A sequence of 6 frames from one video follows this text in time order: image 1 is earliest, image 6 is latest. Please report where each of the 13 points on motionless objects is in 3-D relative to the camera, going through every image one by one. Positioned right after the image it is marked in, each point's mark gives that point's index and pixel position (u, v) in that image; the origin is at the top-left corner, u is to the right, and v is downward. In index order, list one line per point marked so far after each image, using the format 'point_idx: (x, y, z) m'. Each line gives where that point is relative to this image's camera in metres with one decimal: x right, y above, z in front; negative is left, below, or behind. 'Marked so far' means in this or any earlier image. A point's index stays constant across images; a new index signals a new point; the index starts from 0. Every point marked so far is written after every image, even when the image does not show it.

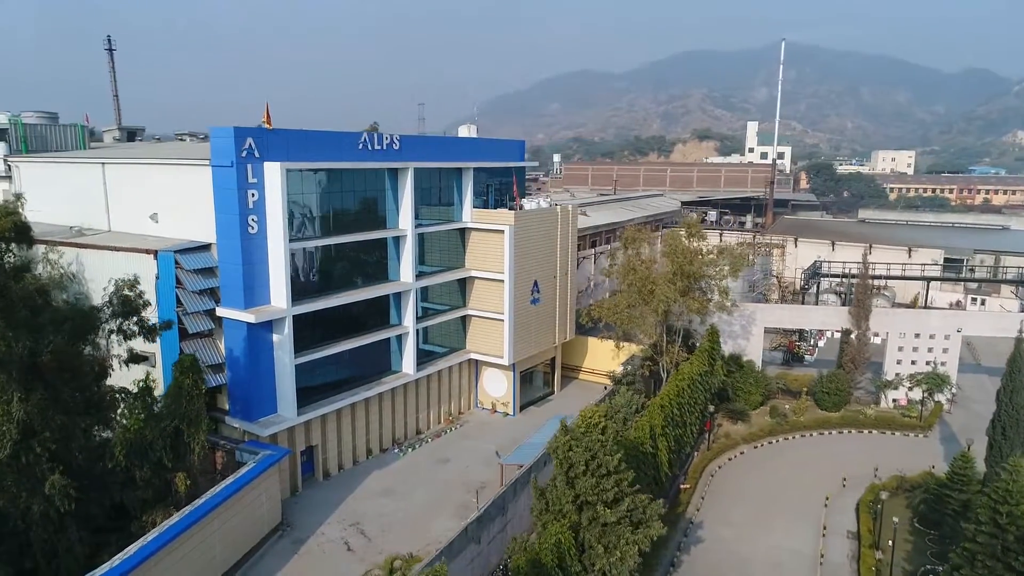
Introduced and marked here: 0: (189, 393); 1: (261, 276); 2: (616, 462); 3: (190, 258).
0: (-7.0, -2.2, +15.4) m
1: (-6.7, +0.3, +18.9) m
2: (+1.9, -3.3, +13.8) m
3: (-8.4, +0.8, +18.7) m
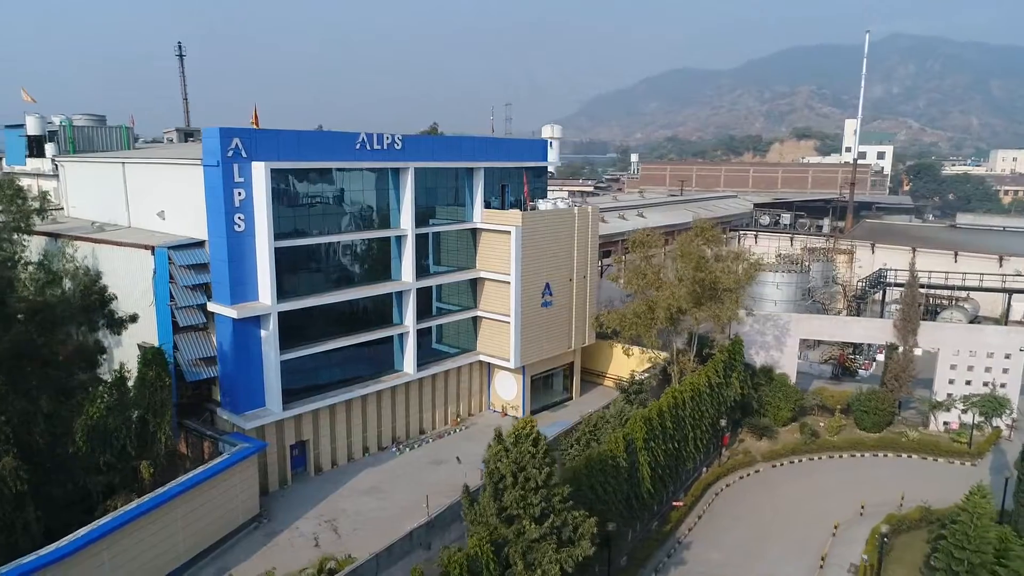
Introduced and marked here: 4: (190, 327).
0: (-8.0, -2.1, +16.0) m
1: (-7.2, +0.4, +19.5) m
2: (+0.6, -3.4, +13.2) m
3: (-8.9, +0.9, +19.5) m
4: (-8.8, -1.1, +19.7) m
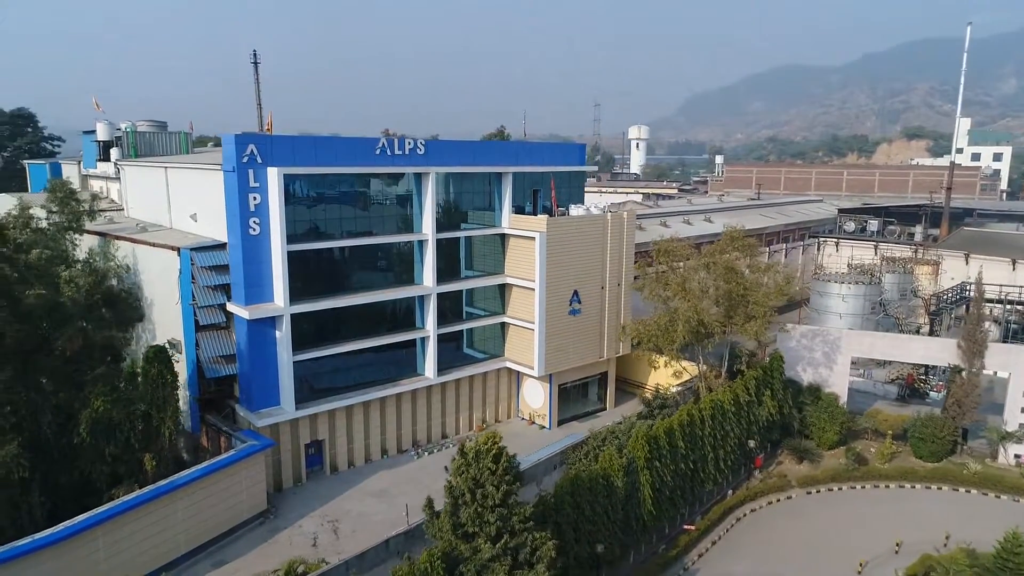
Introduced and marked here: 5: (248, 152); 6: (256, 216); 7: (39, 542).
0: (-8.2, -2.1, +16.7) m
1: (-6.9, +0.4, +20.0) m
2: (-0.2, -3.6, +12.8) m
3: (-8.6, +0.9, +20.3) m
4: (-8.6, -1.1, +20.5) m
5: (-7.0, +3.6, +19.1) m
6: (-7.0, +2.0, +19.6) m
7: (-9.3, -5.0, +14.2) m
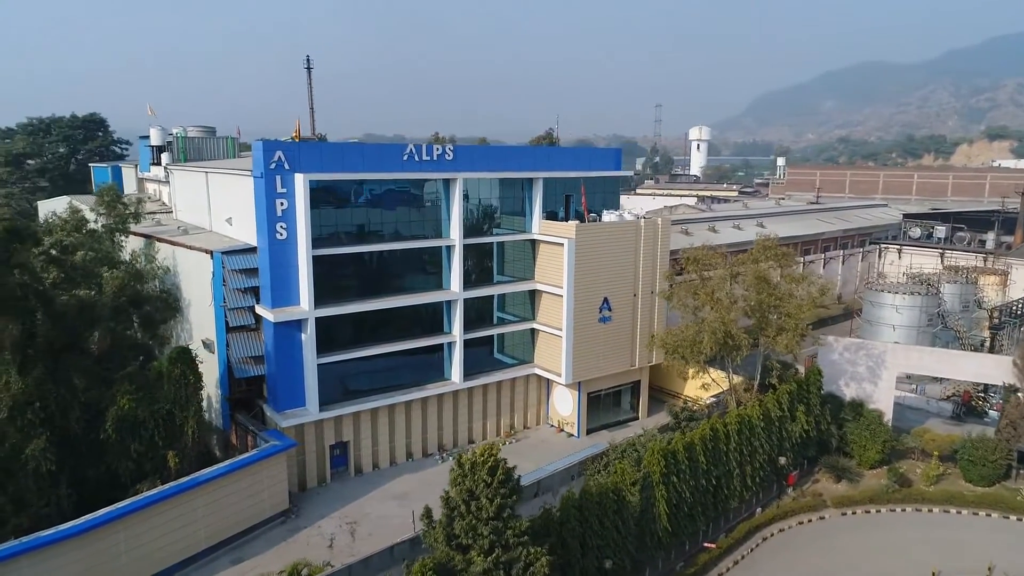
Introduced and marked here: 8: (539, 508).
0: (-7.9, -2.2, +17.2) m
1: (-6.3, +0.3, +20.4) m
2: (-0.3, -3.8, +12.7) m
3: (-8.0, +0.8, +20.8) m
4: (-7.9, -1.1, +21.1) m
5: (-6.4, +3.5, +19.5) m
6: (-6.4, +1.9, +20.0) m
7: (-9.3, -5.0, +14.8) m
8: (+0.7, -5.6, +18.3) m
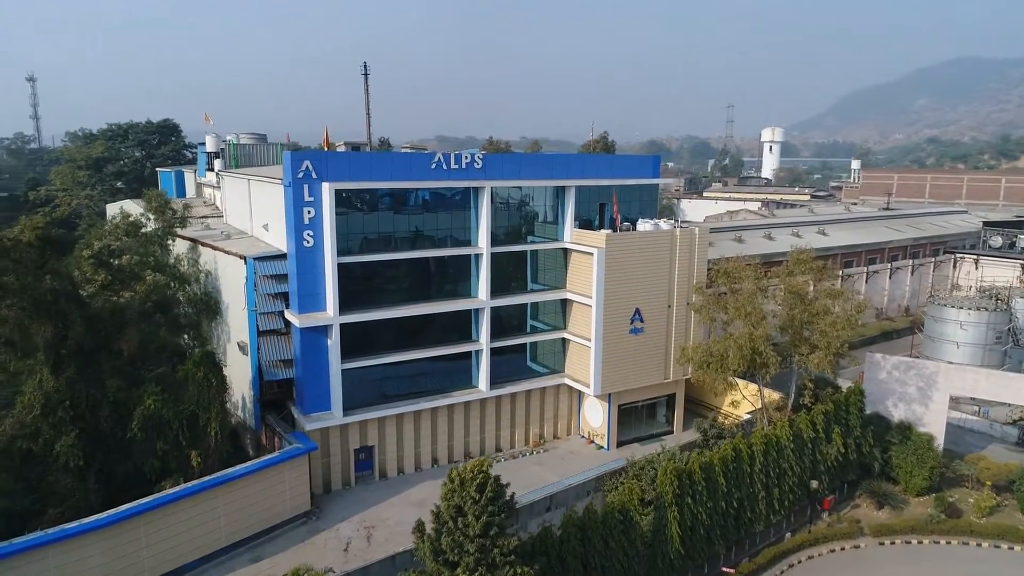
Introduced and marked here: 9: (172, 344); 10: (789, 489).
0: (-7.6, -2.4, +17.9) m
1: (-5.7, +0.1, +20.9) m
2: (-0.5, -4.1, +12.6) m
3: (-7.3, +0.7, +21.4) m
4: (-7.2, -1.3, +21.7) m
5: (-5.8, +3.3, +20.0) m
6: (-5.7, +1.7, +20.5) m
7: (-9.3, -5.2, +15.6) m
8: (+1.0, -5.9, +18.1) m
9: (-9.3, -1.5, +19.6) m
10: (+7.7, -5.6, +19.9) m
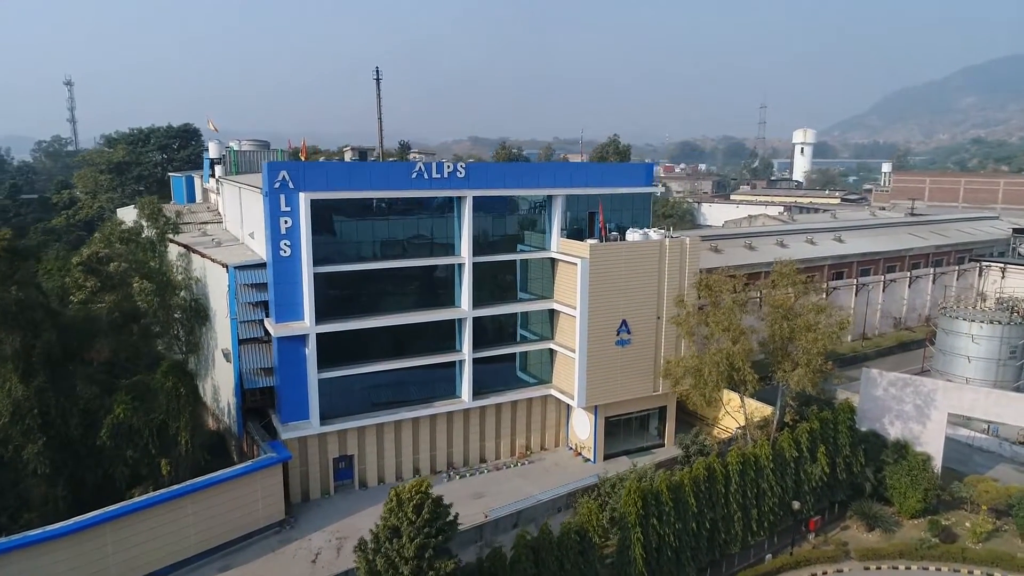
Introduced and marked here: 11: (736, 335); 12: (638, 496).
0: (-8.5, -2.6, +18.0) m
1: (-6.3, -0.2, +20.9) m
2: (-1.6, -4.4, +12.4) m
3: (-7.9, +0.4, +21.6) m
4: (-7.8, -1.5, +21.8) m
5: (-6.4, +3.1, +20.1) m
6: (-6.4, +1.4, +20.5) m
7: (-10.2, -5.4, +15.8) m
8: (+0.1, -6.2, +17.8) m
9: (-10.0, -1.8, +19.8) m
10: (+6.9, -6.0, +19.4) m
11: (+5.9, -1.3, +19.4) m
12: (+3.0, -4.8, +16.6) m
